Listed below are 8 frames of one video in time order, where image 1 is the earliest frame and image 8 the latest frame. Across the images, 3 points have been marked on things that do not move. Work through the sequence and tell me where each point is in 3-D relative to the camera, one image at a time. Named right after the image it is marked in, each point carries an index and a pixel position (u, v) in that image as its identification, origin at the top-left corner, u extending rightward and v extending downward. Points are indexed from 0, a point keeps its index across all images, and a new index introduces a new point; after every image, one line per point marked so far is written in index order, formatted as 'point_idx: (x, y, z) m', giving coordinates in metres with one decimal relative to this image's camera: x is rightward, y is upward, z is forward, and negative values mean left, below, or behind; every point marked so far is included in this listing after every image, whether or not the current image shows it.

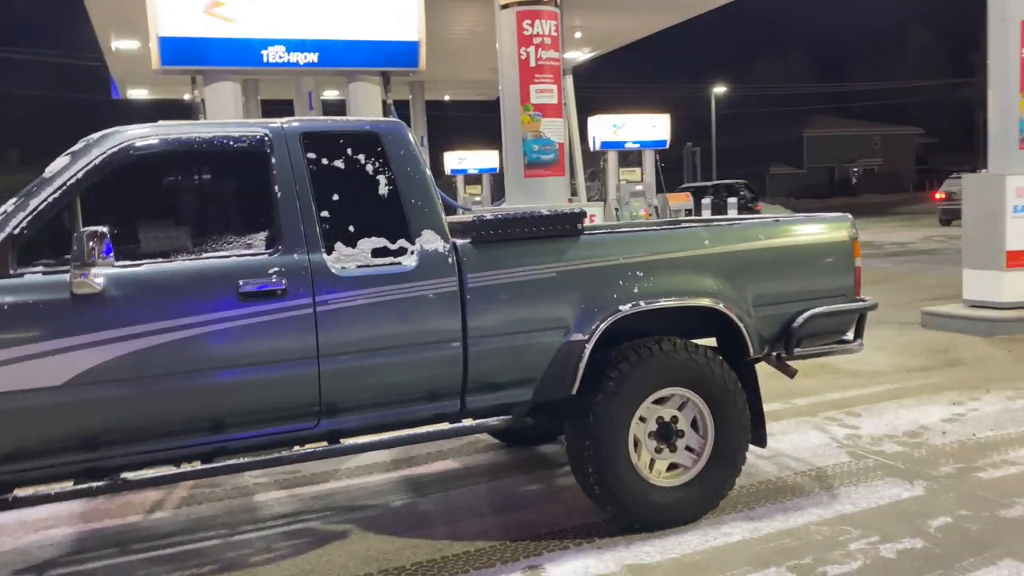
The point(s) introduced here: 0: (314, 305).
0: (-0.9, -0.1, +3.9) m
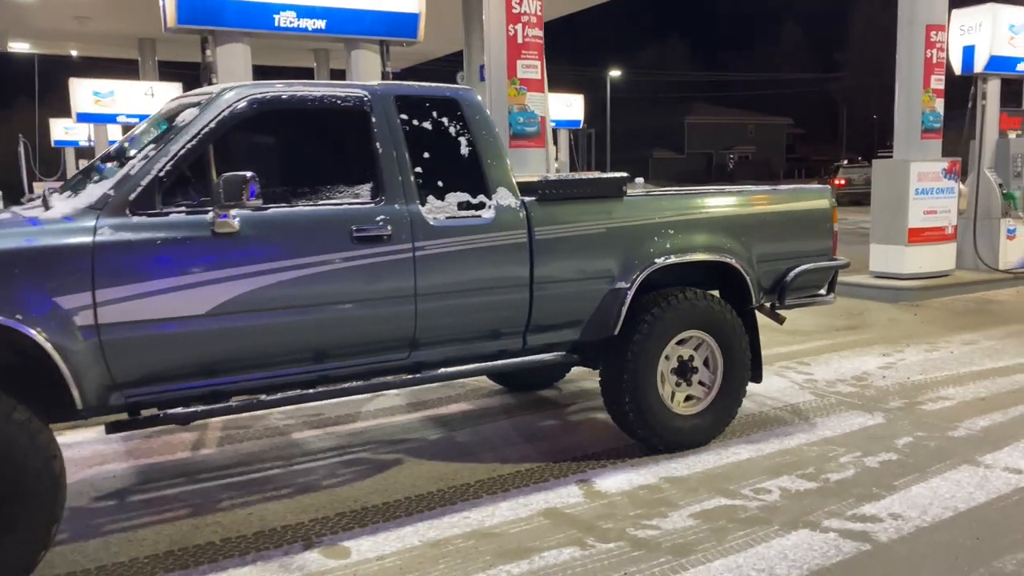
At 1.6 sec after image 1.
0: (-0.5, +0.2, +4.3) m
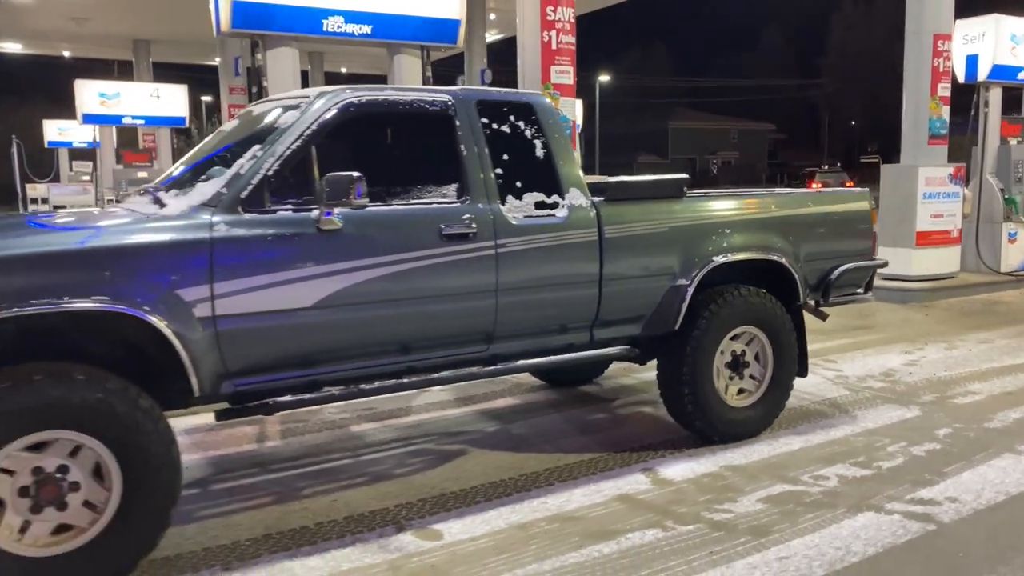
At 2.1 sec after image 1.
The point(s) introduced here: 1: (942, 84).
0: (-0.1, +0.2, +4.5) m
1: (+5.9, +2.8, +11.6) m
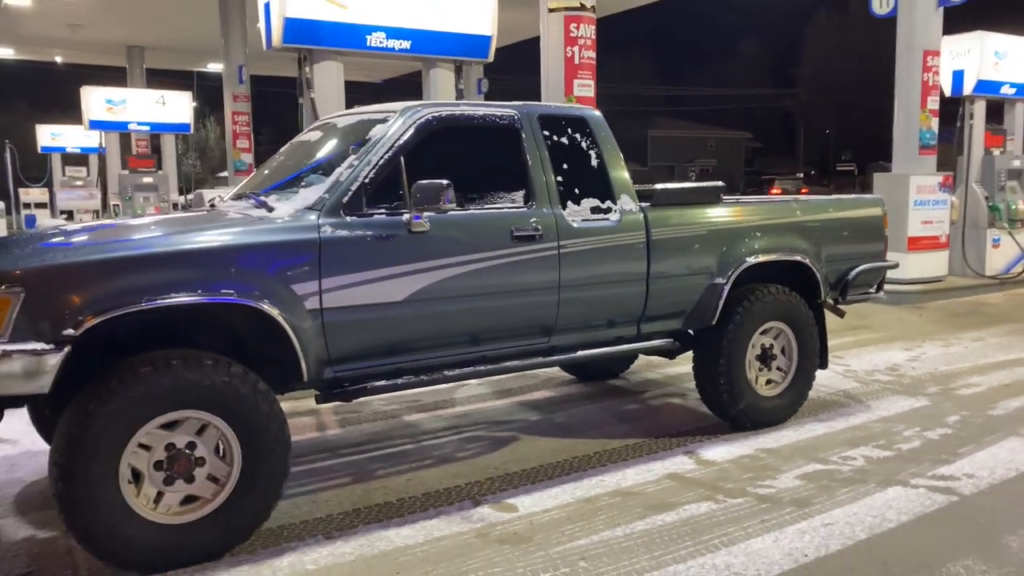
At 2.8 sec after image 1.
0: (+0.3, +0.2, +5.0) m
1: (+6.1, +2.8, +12.3) m
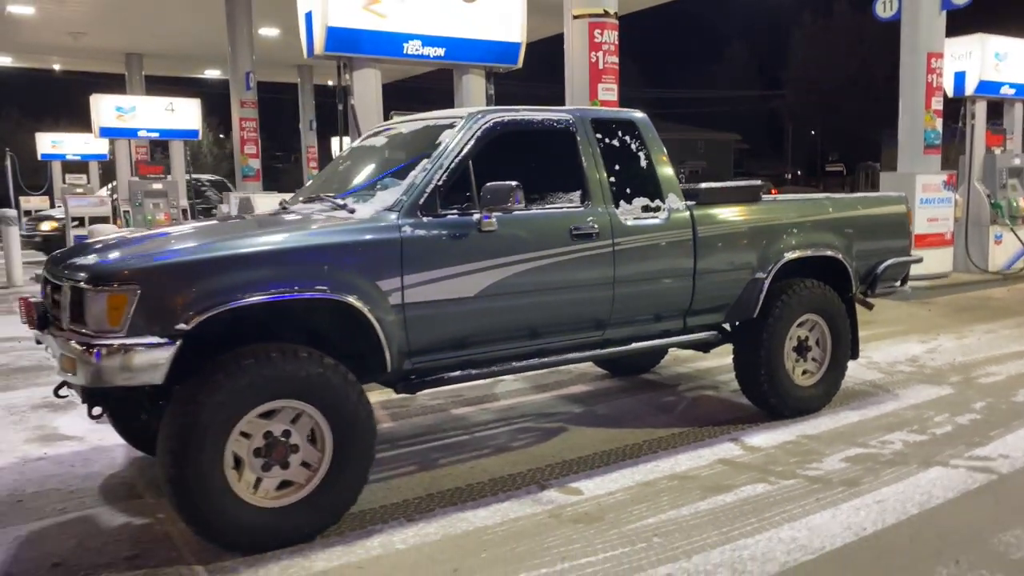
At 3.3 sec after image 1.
0: (+0.6, +0.3, +5.3) m
1: (+6.3, +2.8, +12.6) m
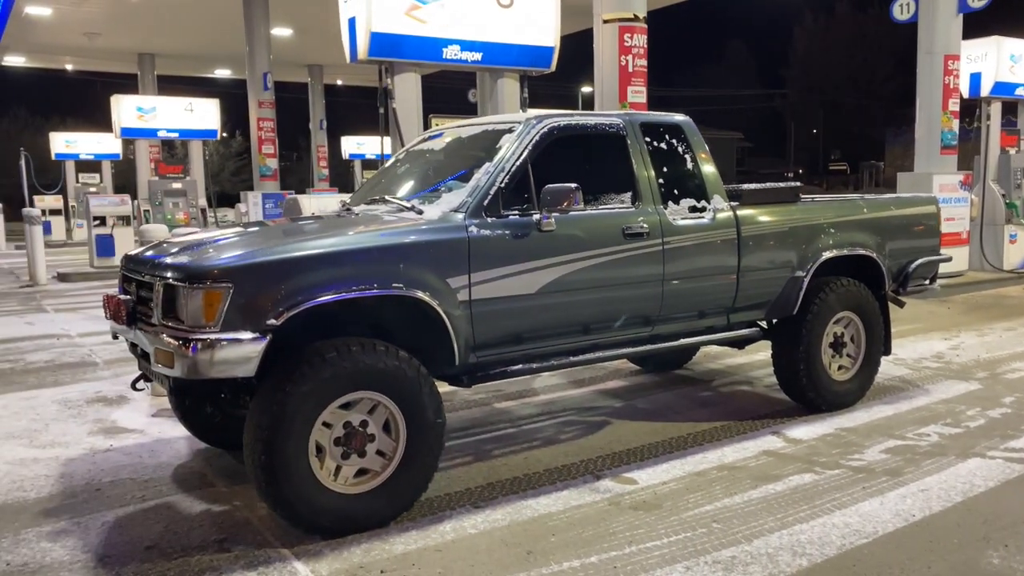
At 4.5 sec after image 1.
0: (+1.0, +0.3, +5.5) m
1: (+6.7, +2.9, +12.8) m
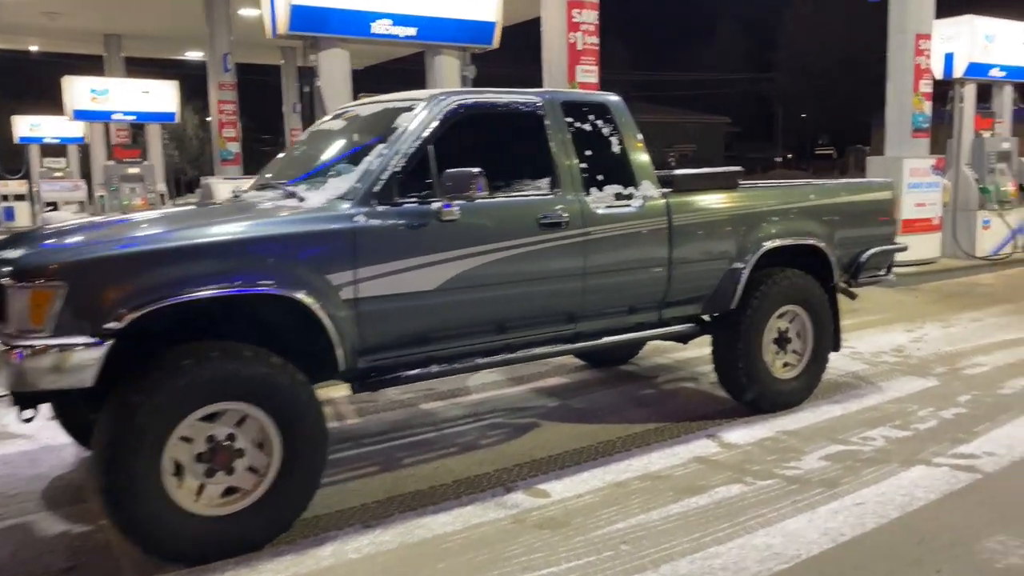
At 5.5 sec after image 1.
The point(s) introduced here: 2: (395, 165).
0: (+0.4, +0.3, +5.0) m
1: (+6.0, +3.0, +12.4) m
2: (-0.6, +0.6, +4.4) m
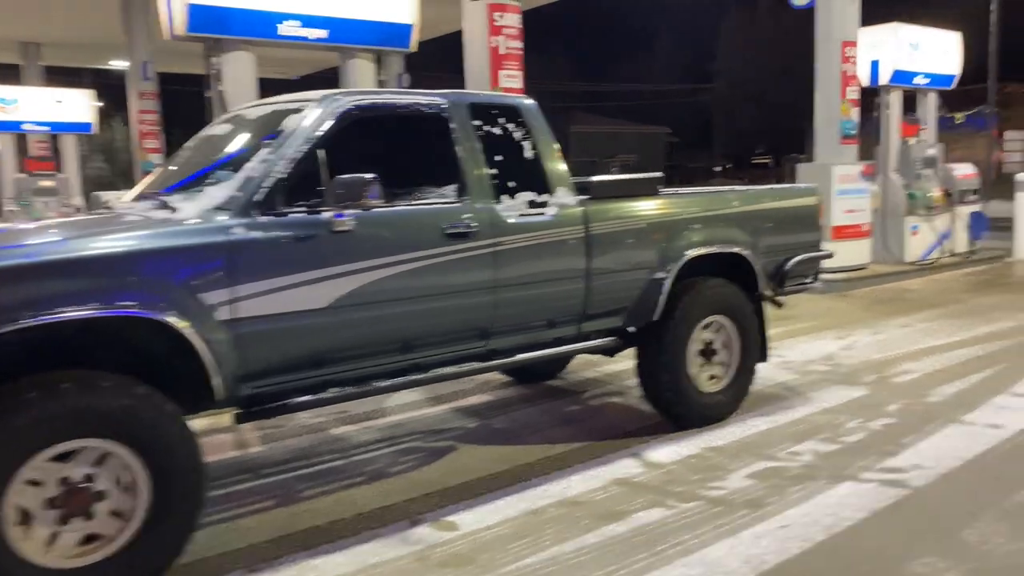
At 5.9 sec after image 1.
0: (-0.1, +0.2, +4.7) m
1: (+5.0, +3.0, +12.4) m
2: (-1.1, +0.6, +4.0) m
